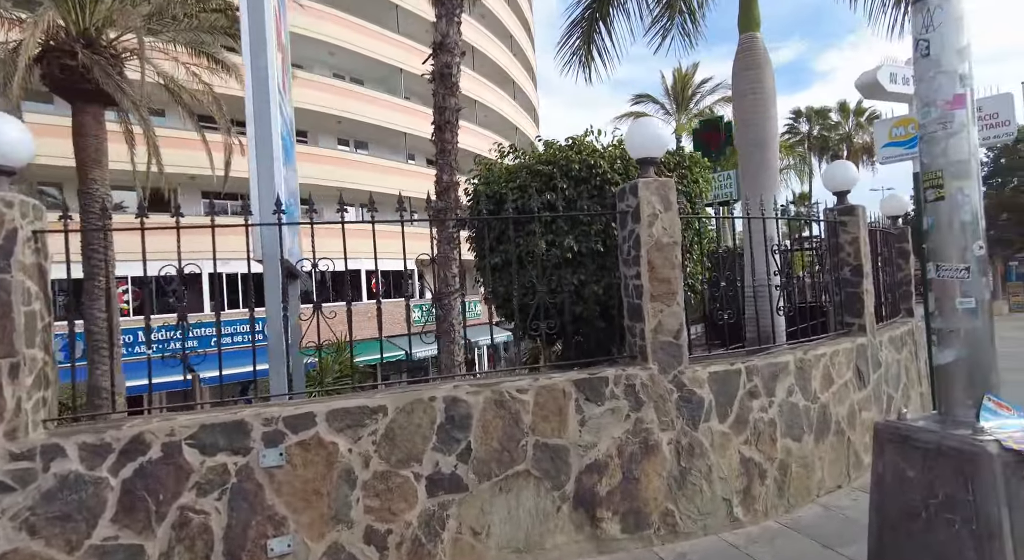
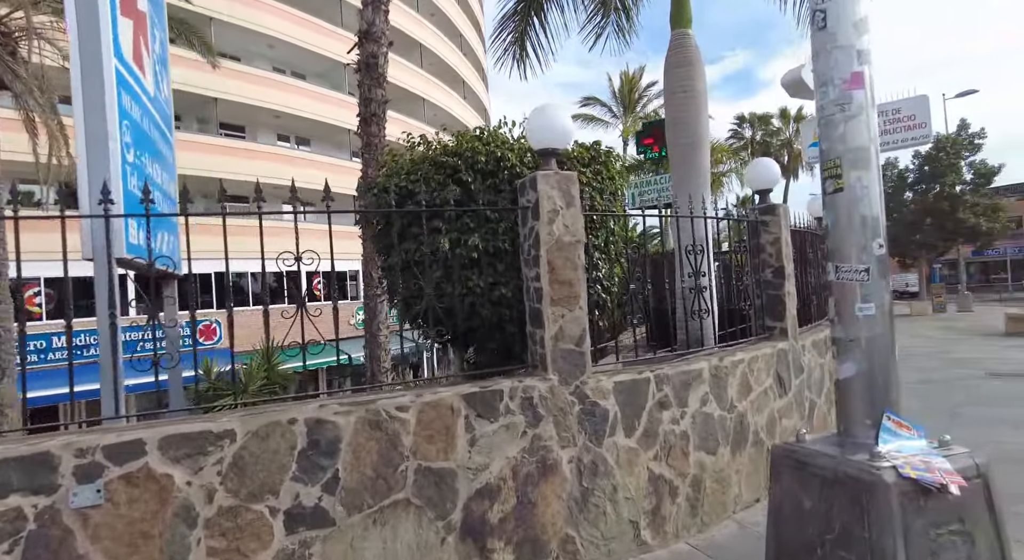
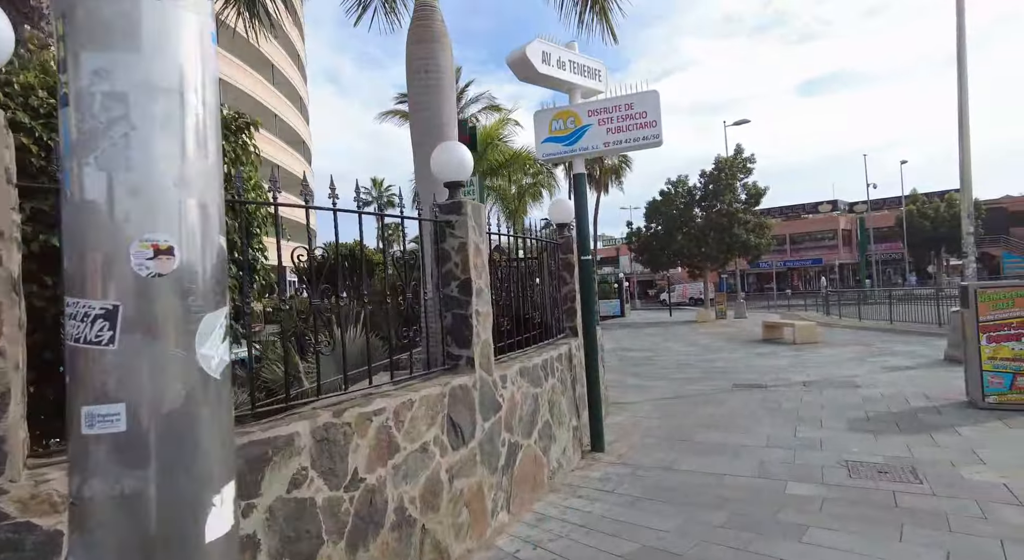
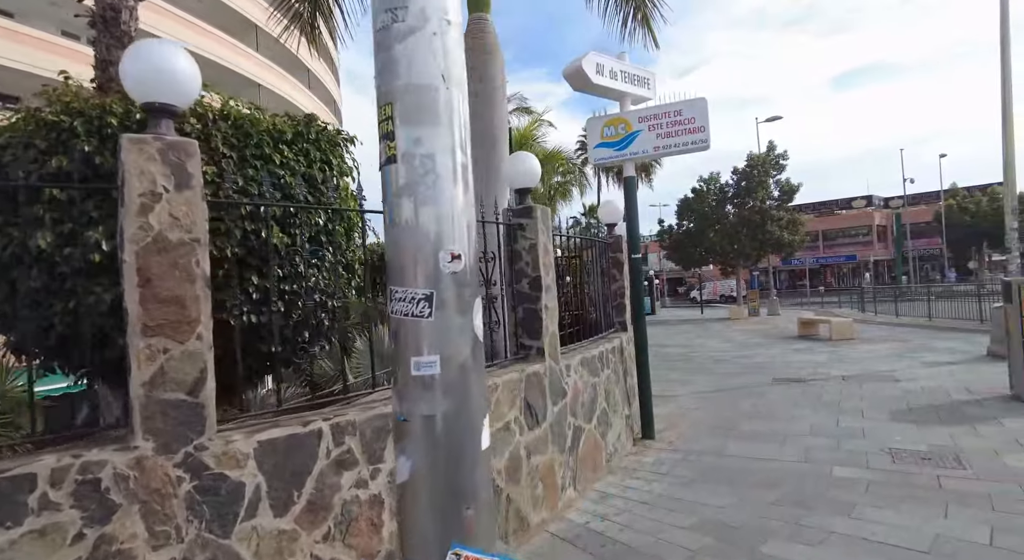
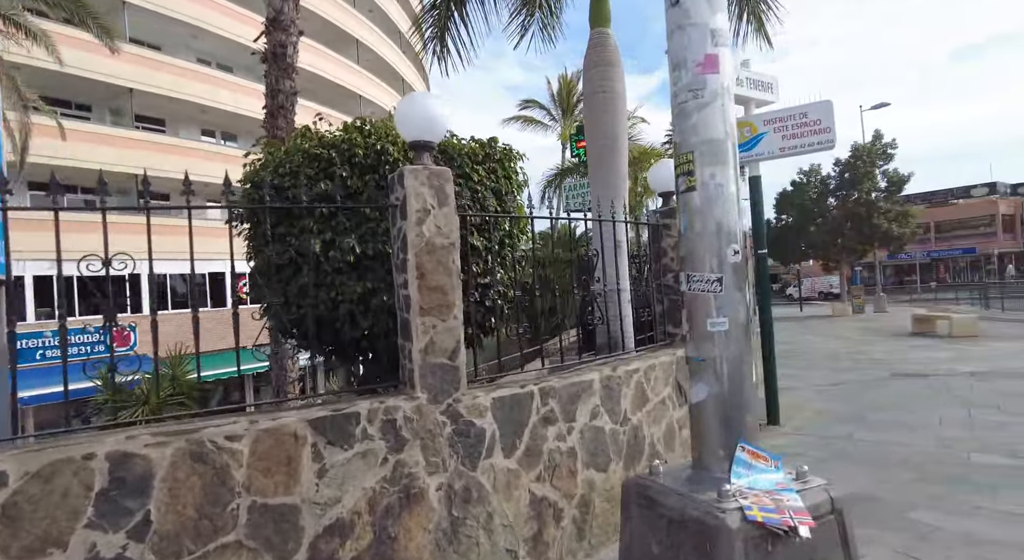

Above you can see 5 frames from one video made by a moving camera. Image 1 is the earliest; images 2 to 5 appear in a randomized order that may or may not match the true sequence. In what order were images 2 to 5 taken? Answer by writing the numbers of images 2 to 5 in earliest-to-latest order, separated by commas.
2, 5, 4, 3
